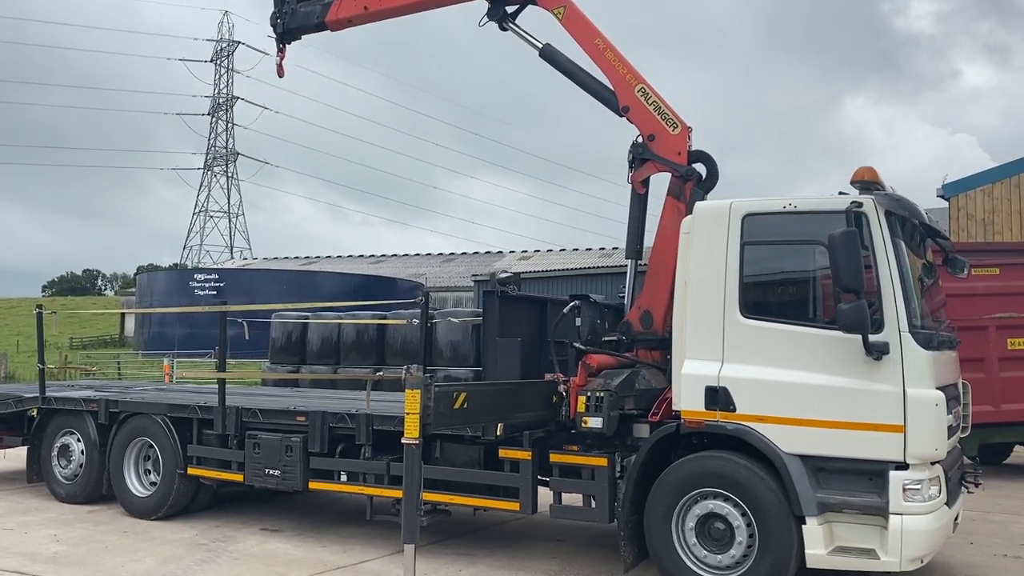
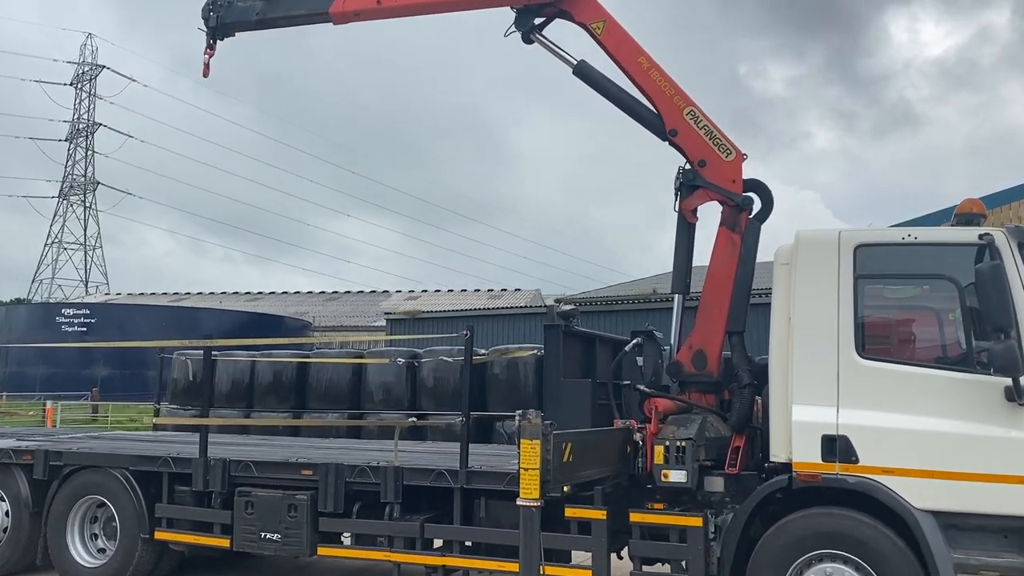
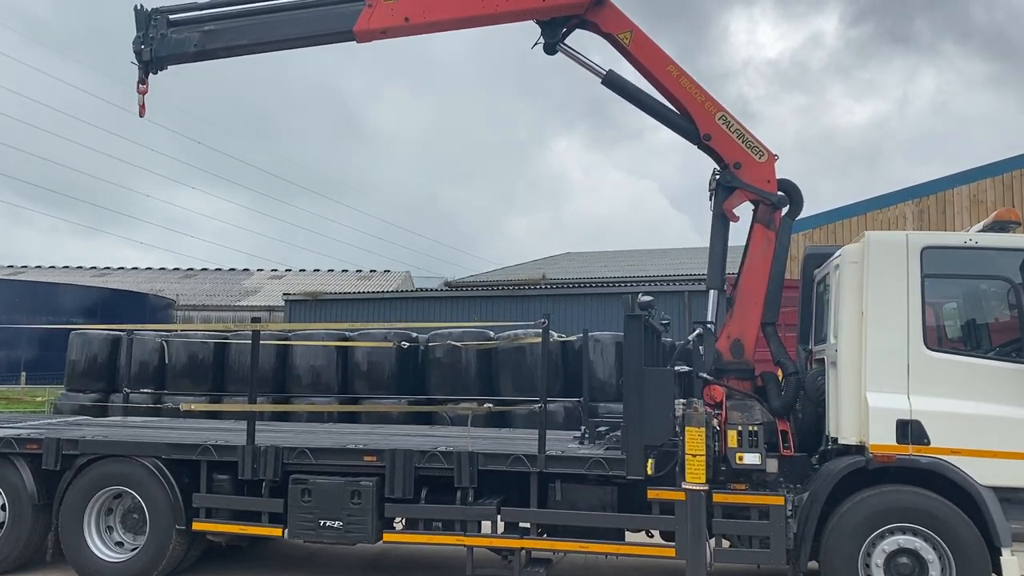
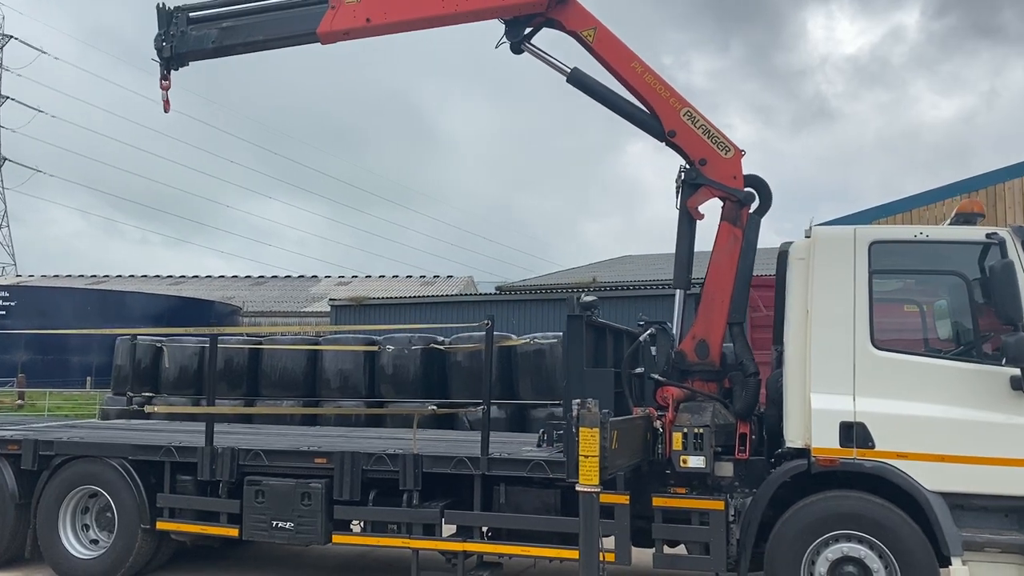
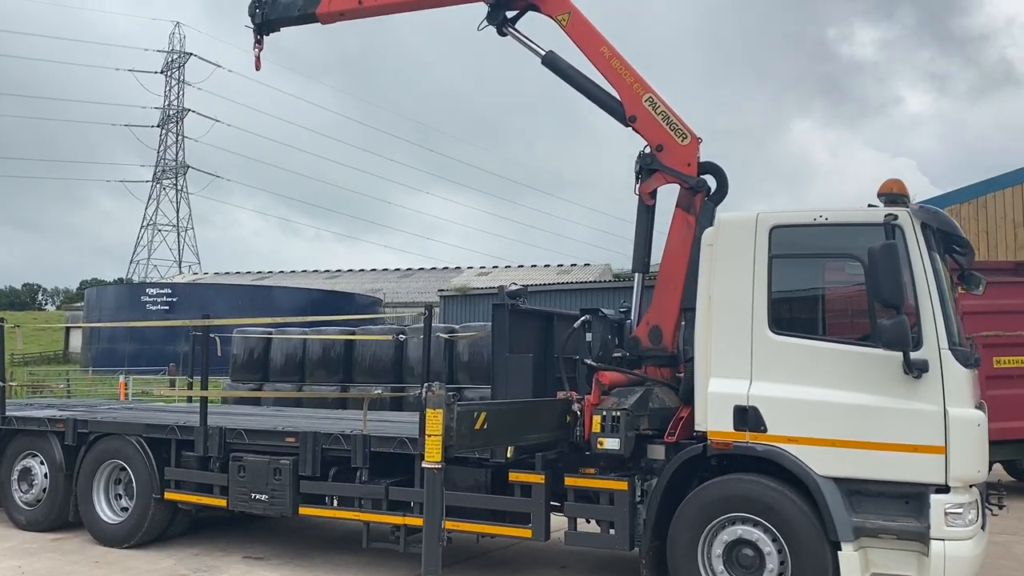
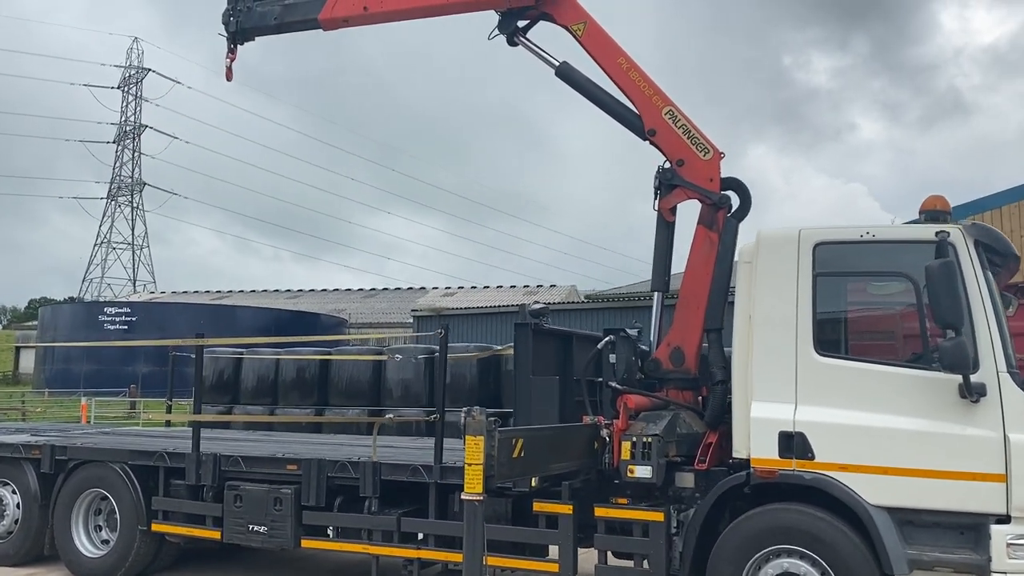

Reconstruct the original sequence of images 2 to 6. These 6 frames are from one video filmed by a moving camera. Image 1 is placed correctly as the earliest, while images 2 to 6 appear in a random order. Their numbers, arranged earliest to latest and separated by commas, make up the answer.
5, 6, 2, 4, 3
